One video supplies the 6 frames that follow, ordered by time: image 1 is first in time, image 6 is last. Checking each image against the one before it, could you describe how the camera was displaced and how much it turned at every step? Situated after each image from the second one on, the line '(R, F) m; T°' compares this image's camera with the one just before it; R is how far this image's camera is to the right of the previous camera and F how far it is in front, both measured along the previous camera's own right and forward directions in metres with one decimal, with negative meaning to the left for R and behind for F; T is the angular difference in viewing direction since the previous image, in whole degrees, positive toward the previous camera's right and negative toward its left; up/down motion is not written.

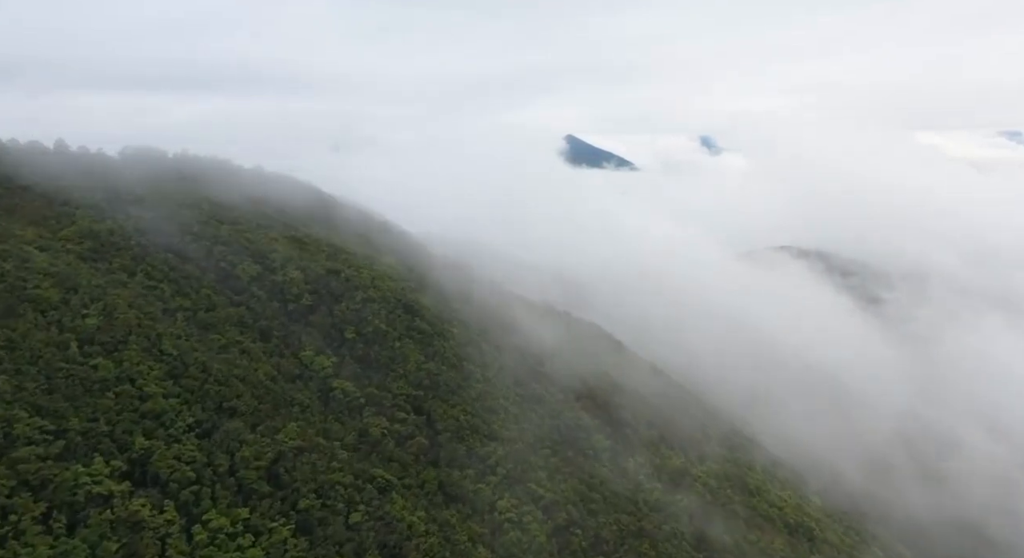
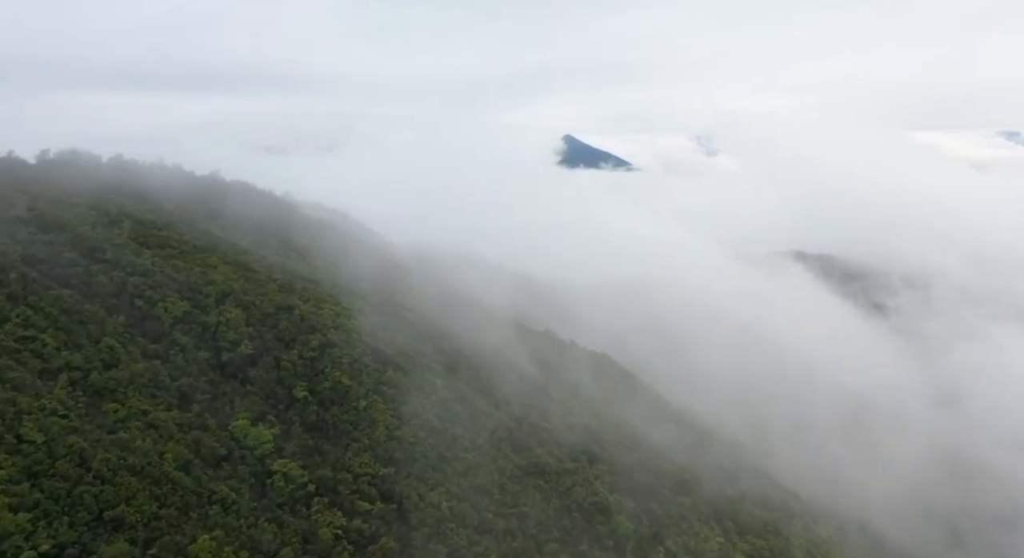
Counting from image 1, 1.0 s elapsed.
(+0.1, +7.5) m; 0°
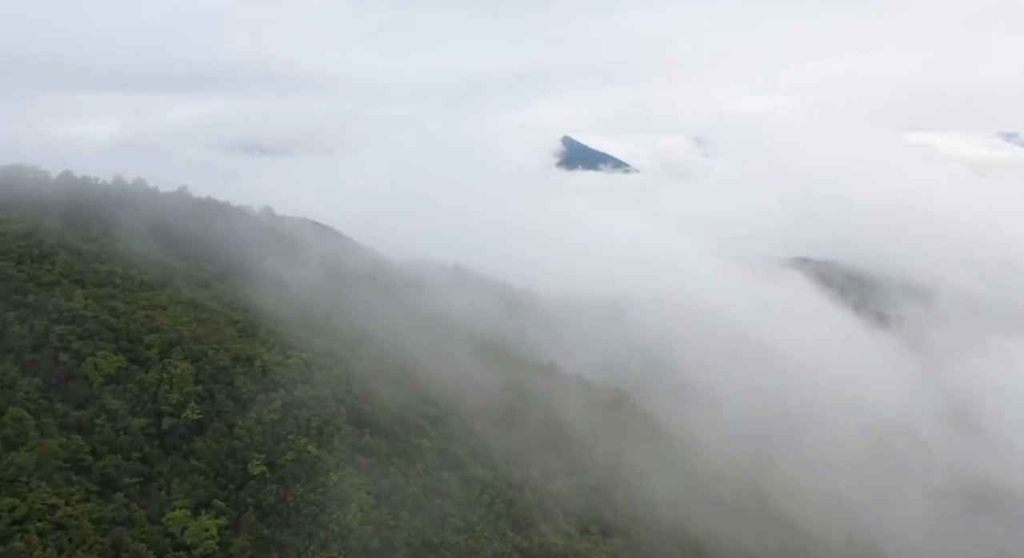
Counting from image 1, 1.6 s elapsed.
(0.0, +4.5) m; 0°
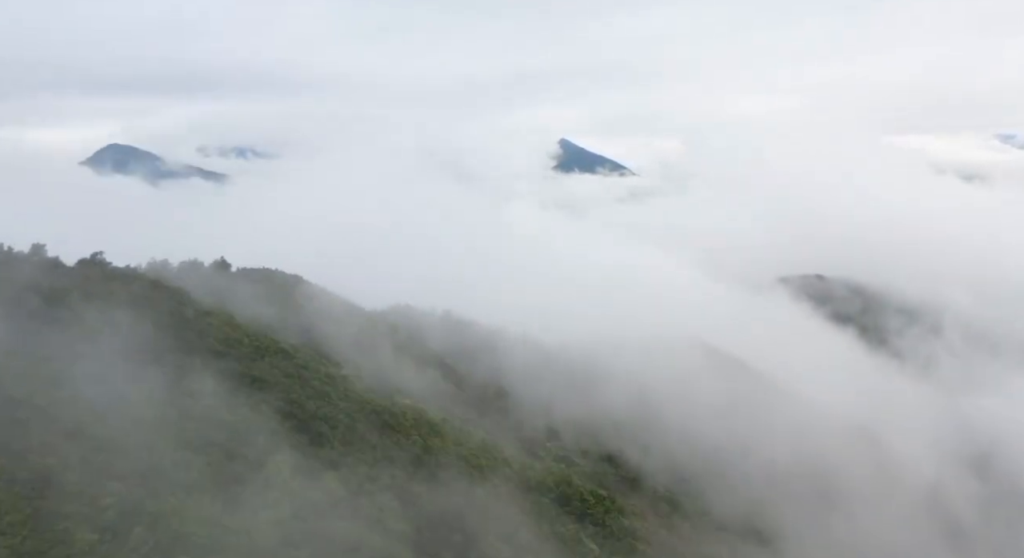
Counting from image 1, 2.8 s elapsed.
(+0.6, +9.3) m; 0°
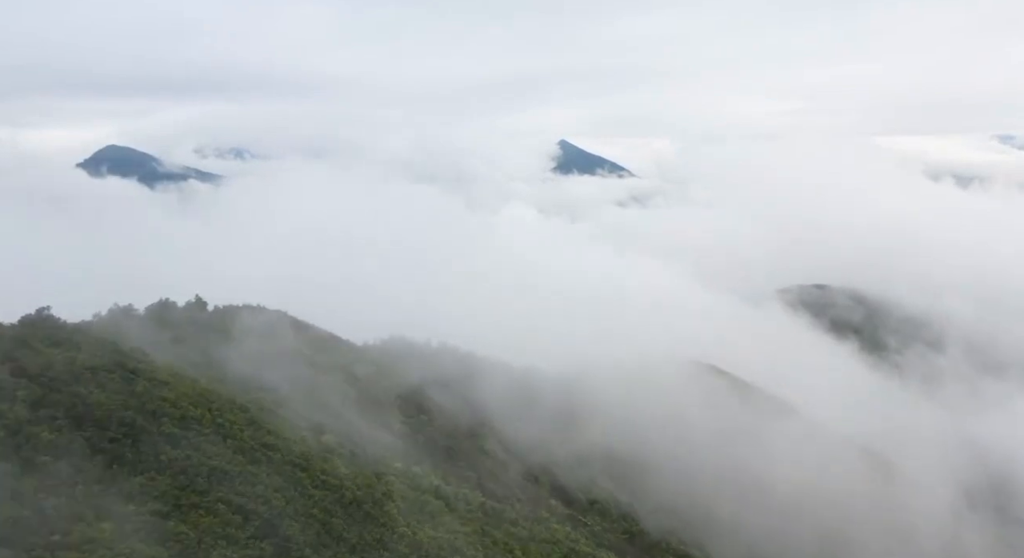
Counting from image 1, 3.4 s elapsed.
(-0.1, +4.5) m; 0°
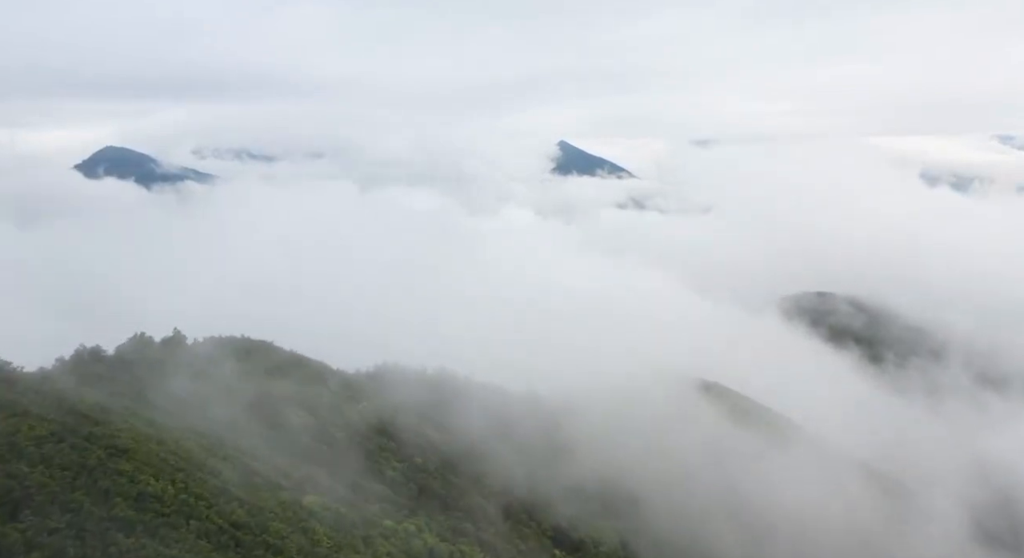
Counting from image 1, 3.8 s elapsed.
(+0.7, +3.5) m; 0°
